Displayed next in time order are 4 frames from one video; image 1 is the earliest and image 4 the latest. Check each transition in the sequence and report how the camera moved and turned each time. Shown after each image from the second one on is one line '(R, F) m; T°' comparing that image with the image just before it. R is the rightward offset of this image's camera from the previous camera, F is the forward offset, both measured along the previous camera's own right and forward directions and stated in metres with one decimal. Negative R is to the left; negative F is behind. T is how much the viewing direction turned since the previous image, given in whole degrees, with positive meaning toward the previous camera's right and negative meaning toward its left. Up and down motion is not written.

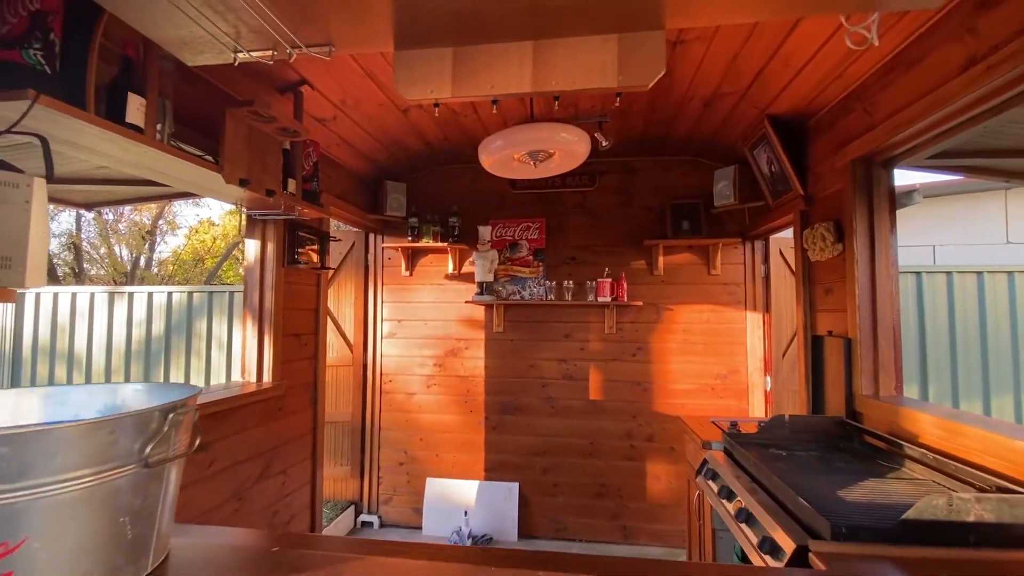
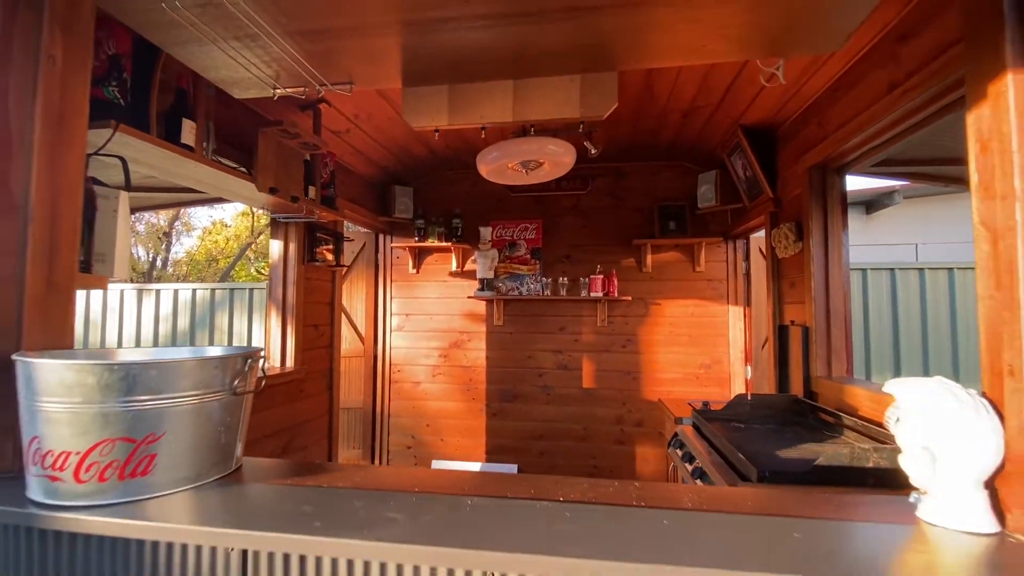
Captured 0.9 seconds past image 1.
(+0.1, -0.2) m; -1°
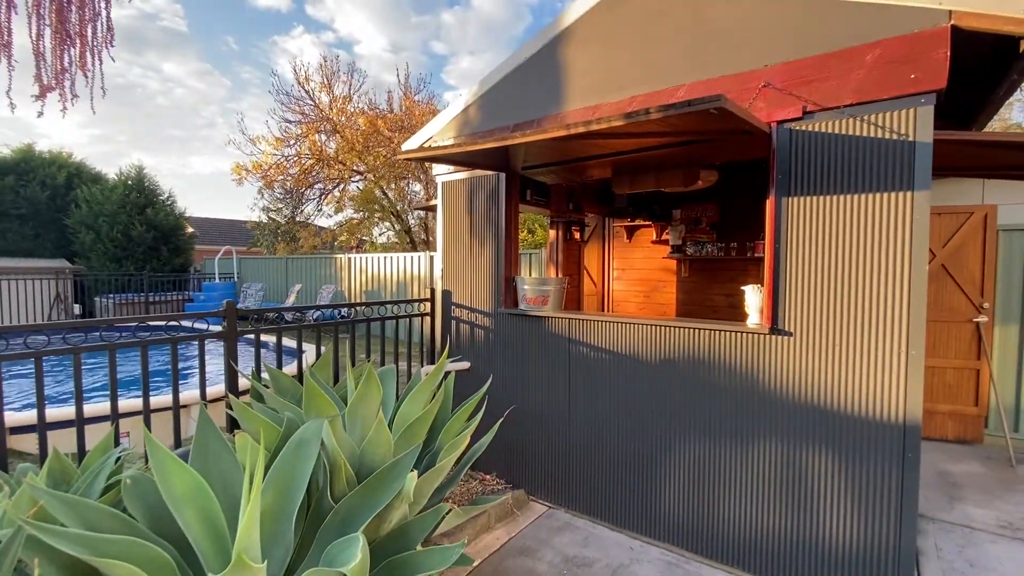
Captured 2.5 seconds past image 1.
(+0.6, -2.0) m; -28°
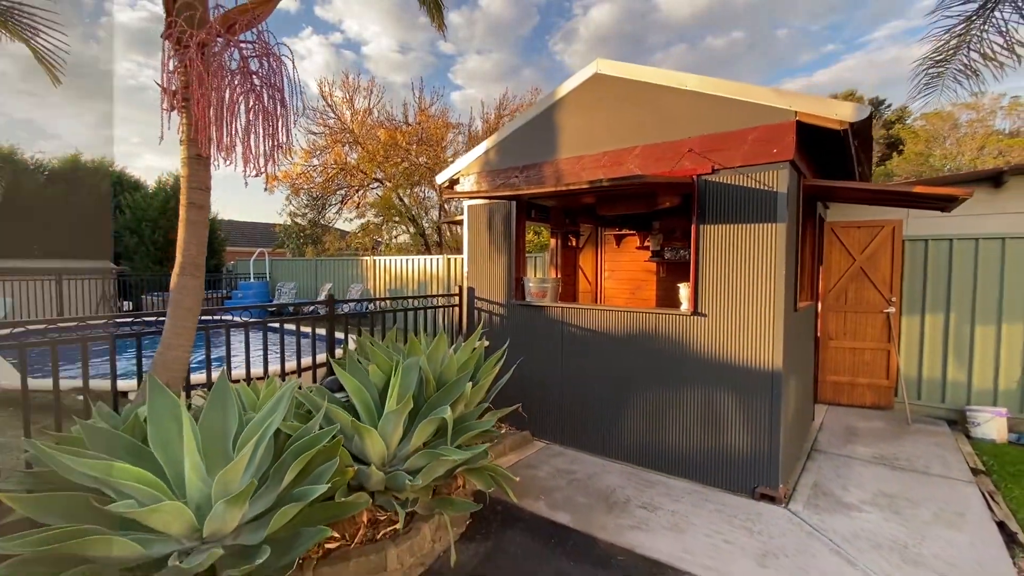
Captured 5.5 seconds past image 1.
(0.0, -1.1) m; -1°
